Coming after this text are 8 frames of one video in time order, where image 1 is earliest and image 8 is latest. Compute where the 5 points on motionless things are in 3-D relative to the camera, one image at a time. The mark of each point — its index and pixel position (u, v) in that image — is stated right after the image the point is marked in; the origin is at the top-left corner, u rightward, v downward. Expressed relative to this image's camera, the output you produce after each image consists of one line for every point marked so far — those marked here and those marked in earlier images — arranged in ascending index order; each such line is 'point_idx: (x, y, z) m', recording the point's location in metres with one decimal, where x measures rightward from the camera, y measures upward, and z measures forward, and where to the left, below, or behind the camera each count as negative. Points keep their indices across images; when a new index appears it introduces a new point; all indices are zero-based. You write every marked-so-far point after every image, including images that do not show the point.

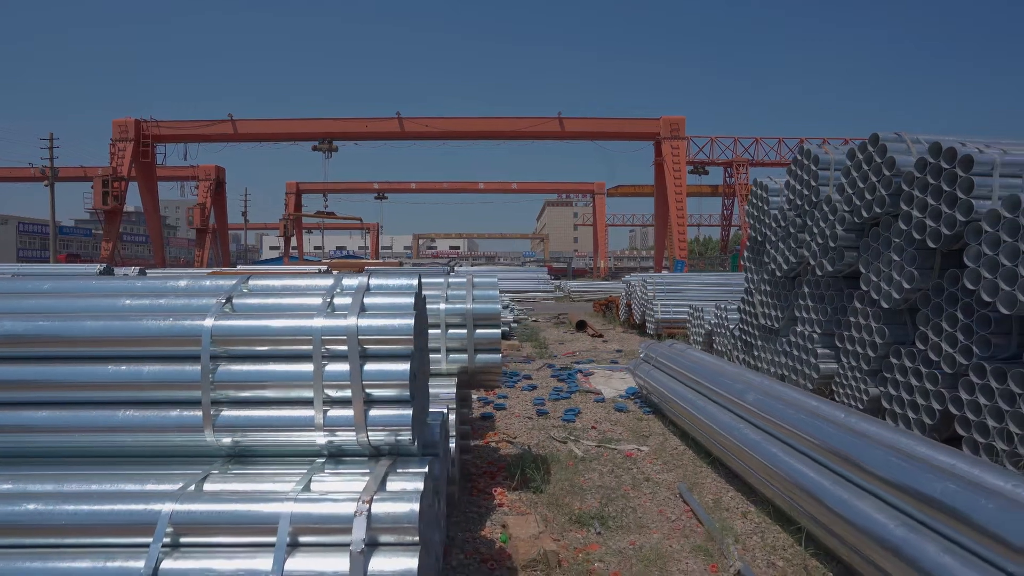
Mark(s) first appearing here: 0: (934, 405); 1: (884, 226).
0: (+3.9, -1.1, +5.9) m
1: (+3.8, +0.6, +6.5) m
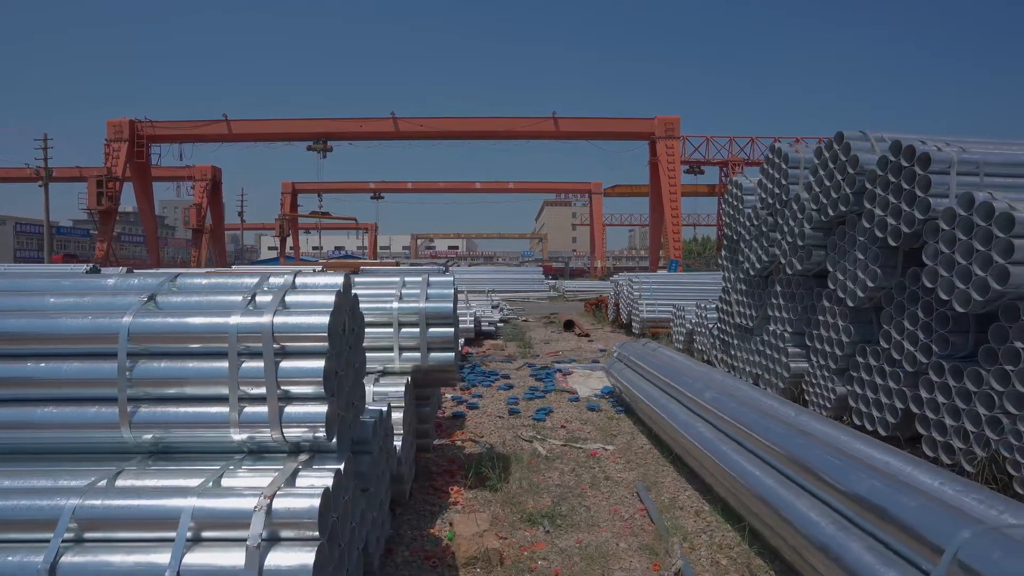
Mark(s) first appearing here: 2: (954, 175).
0: (+3.6, -1.1, +5.9) m
1: (+3.4, +0.6, +6.5) m
2: (+3.6, +0.9, +5.3) m
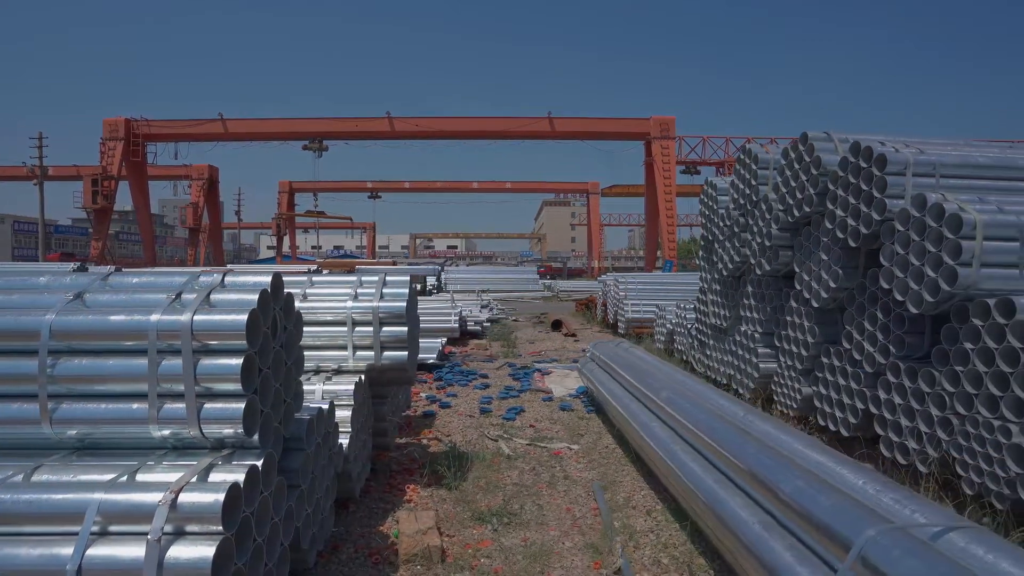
0: (+3.2, -1.1, +5.9) m
1: (+3.1, +0.6, +6.5) m
2: (+3.3, +0.9, +5.3) m
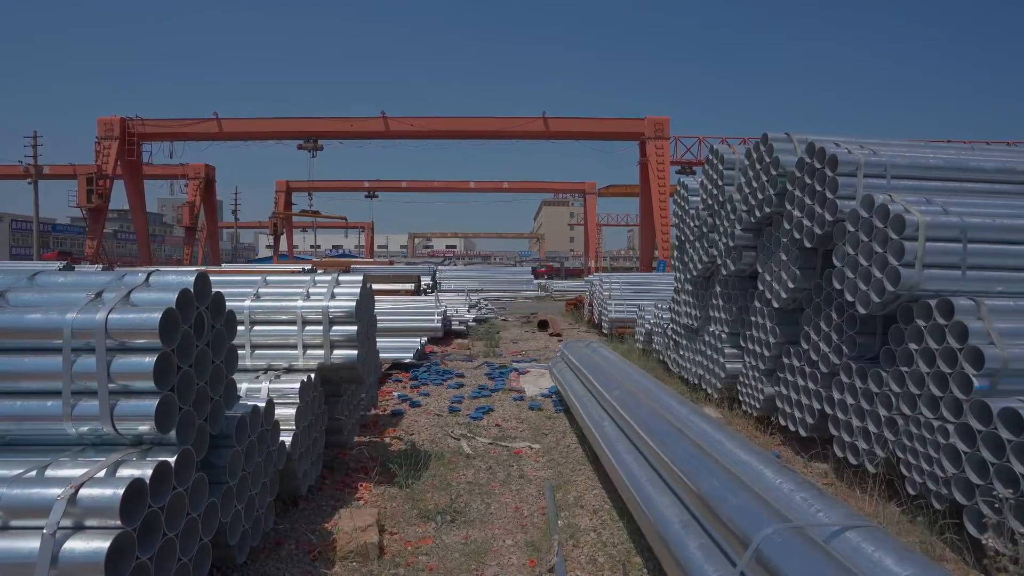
0: (+2.8, -1.1, +6.0) m
1: (+2.7, +0.6, +6.5) m
2: (+2.9, +0.9, +5.3) m
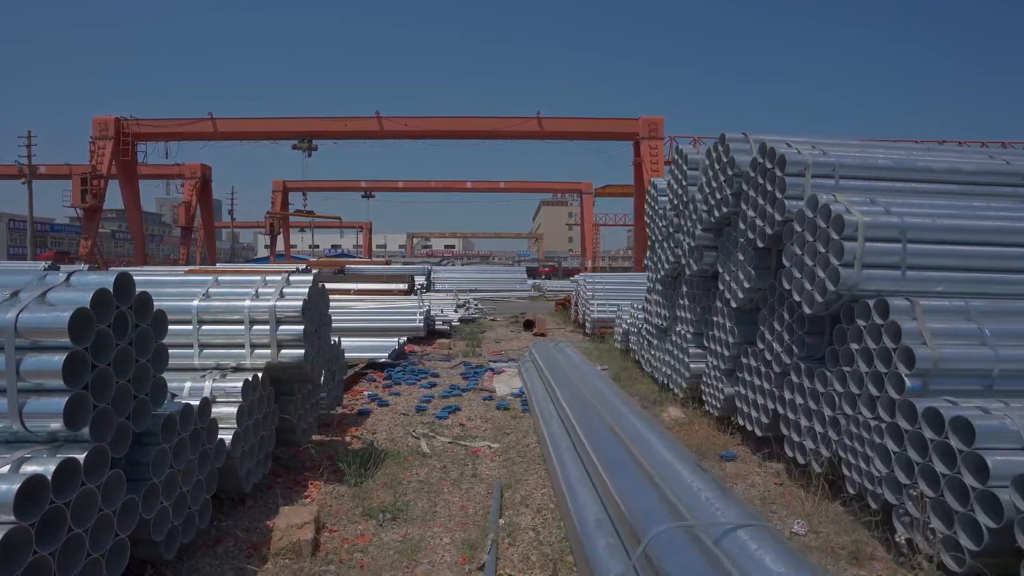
0: (+2.4, -1.1, +6.0) m
1: (+2.2, +0.6, +6.5) m
2: (+2.5, +0.9, +5.3) m
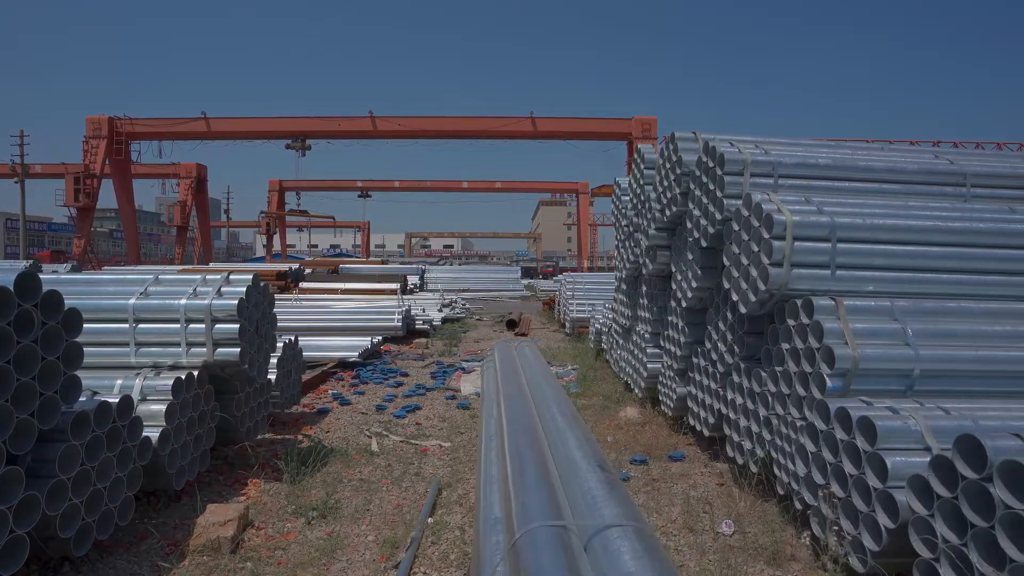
0: (+1.9, -1.1, +6.0) m
1: (+1.7, +0.6, +6.5) m
2: (+1.9, +0.9, +5.3) m
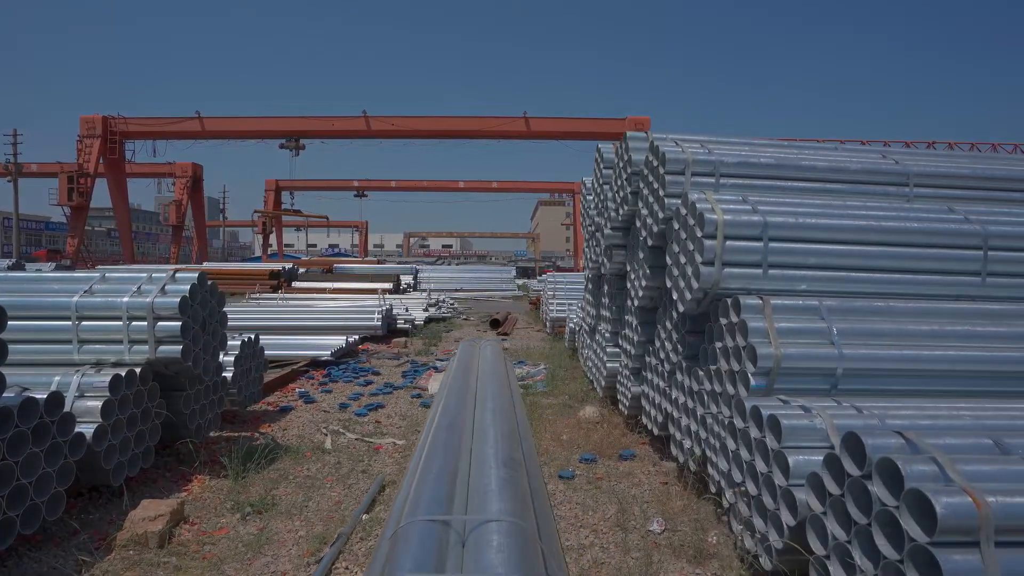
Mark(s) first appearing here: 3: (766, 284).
0: (+1.4, -1.1, +6.0) m
1: (+1.3, +0.6, +6.5) m
2: (+1.5, +0.9, +5.3) m
3: (+1.8, 0.0, +4.6) m
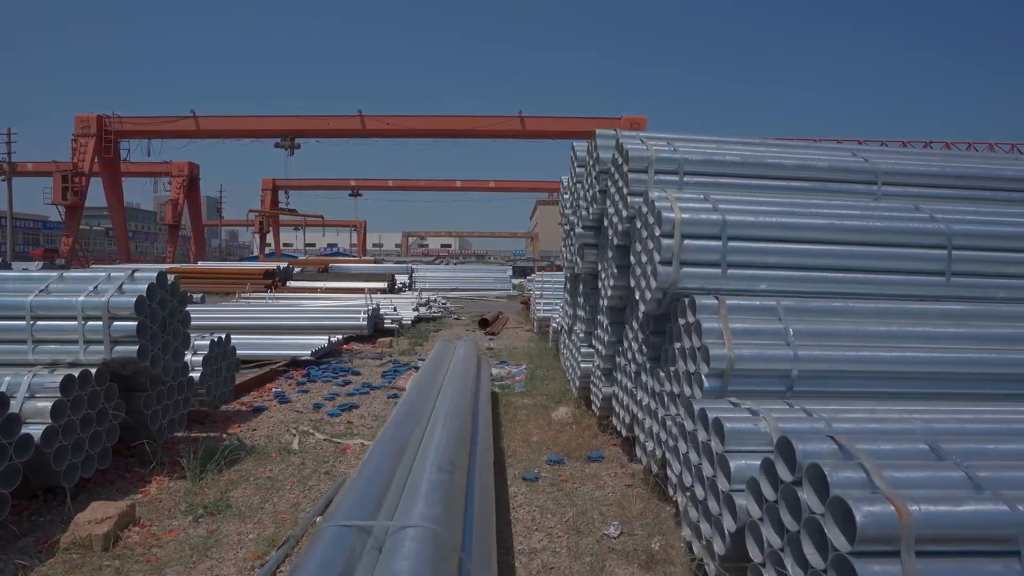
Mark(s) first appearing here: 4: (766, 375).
0: (+1.1, -1.1, +5.9) m
1: (+0.9, +0.6, +6.4) m
2: (+1.1, +0.9, +5.2) m
3: (+1.5, 0.0, +4.5) m
4: (+1.6, -0.5, +4.0) m
